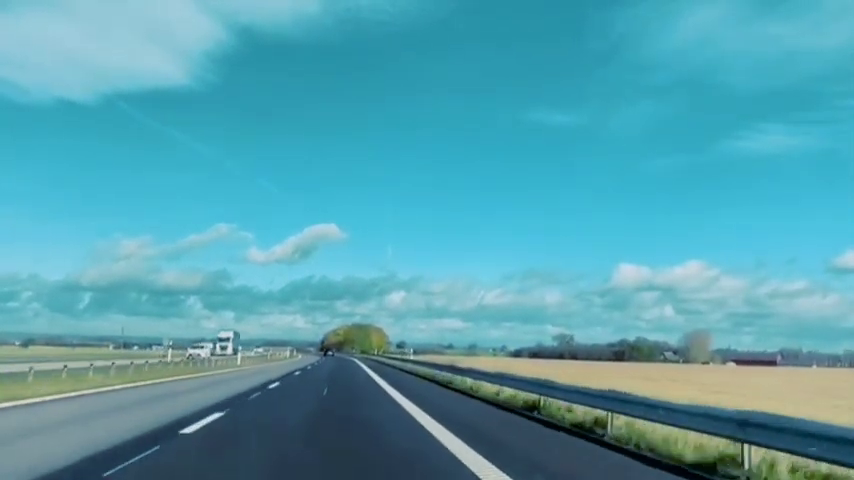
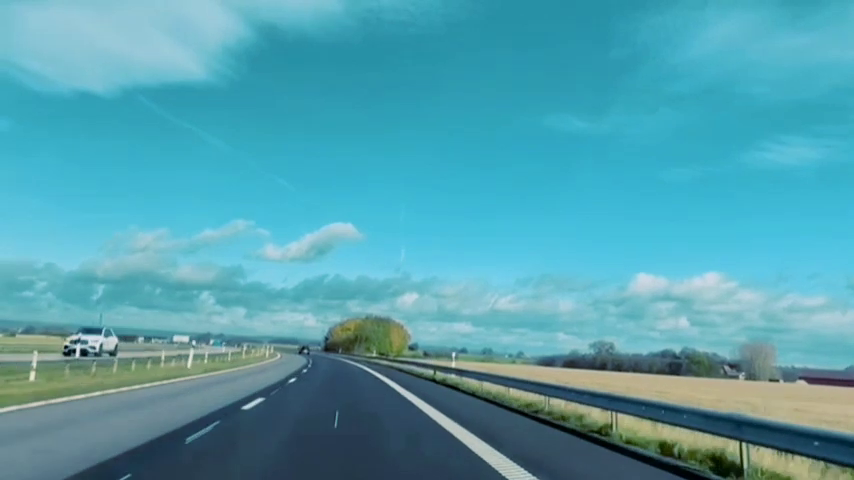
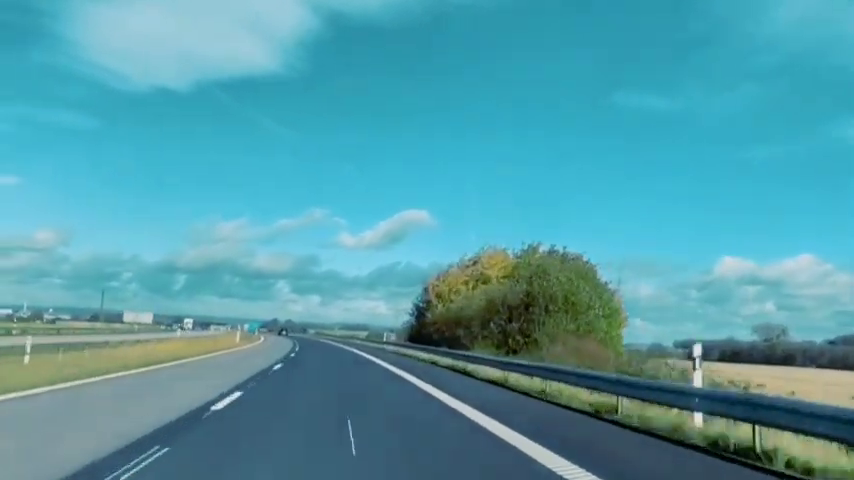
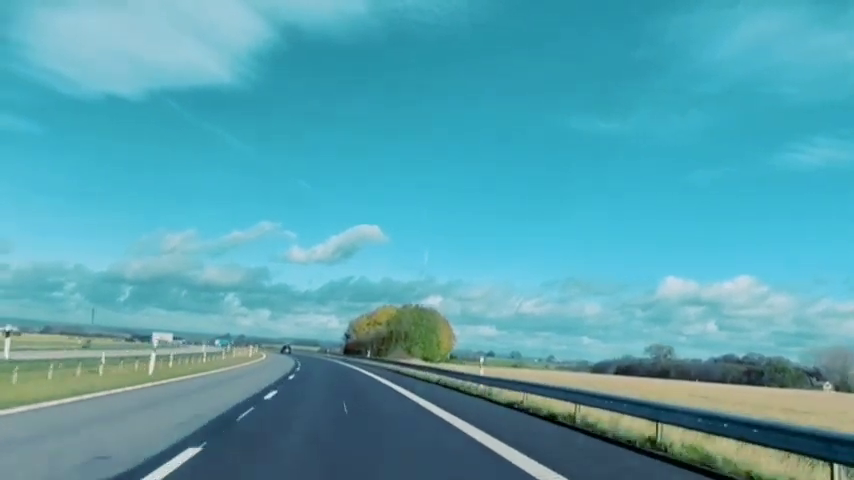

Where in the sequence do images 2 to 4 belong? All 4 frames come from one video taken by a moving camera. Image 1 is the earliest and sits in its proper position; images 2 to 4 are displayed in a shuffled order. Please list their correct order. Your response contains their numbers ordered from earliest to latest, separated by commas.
2, 4, 3
